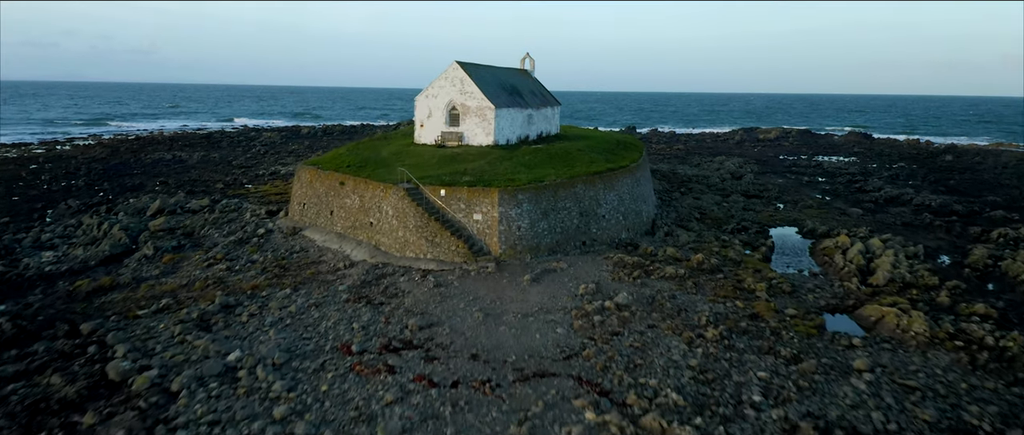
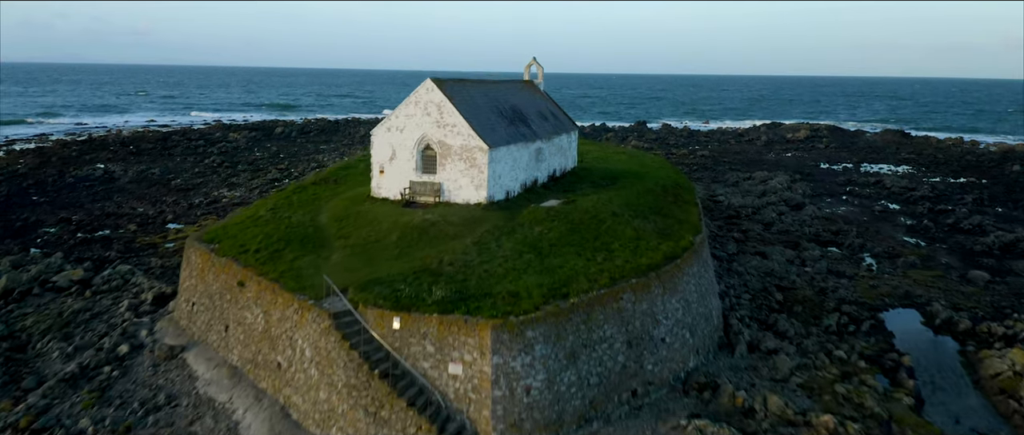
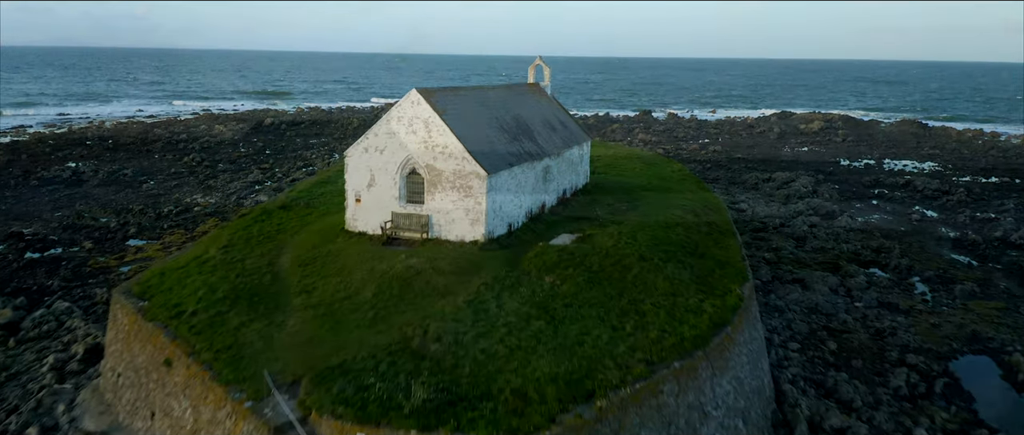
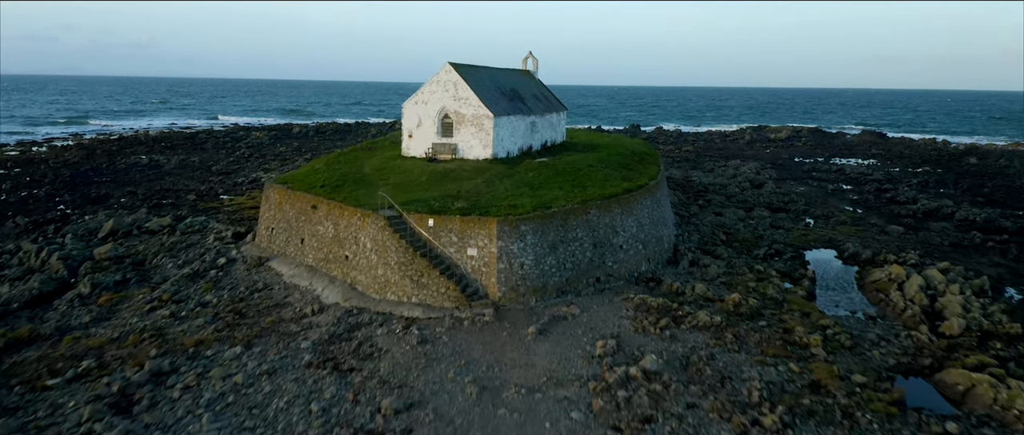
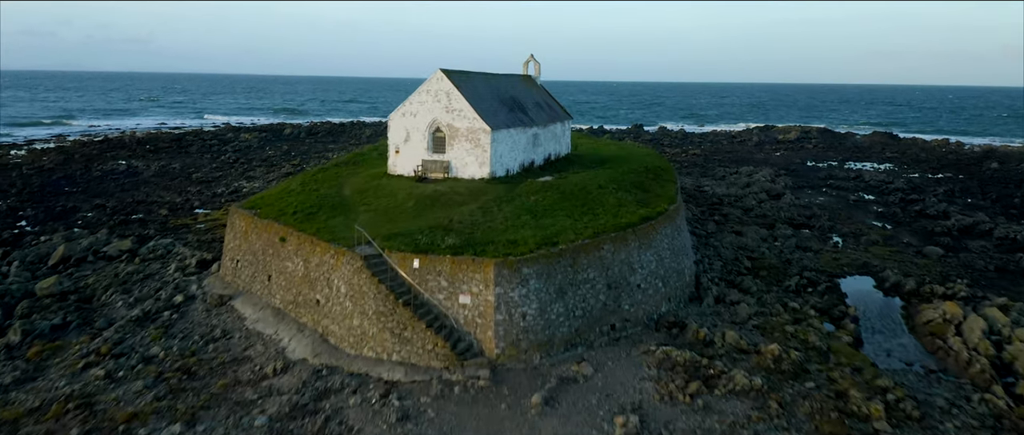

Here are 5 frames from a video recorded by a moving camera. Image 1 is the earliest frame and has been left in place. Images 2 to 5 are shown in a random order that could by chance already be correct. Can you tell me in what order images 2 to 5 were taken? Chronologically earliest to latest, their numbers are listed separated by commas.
4, 5, 2, 3
